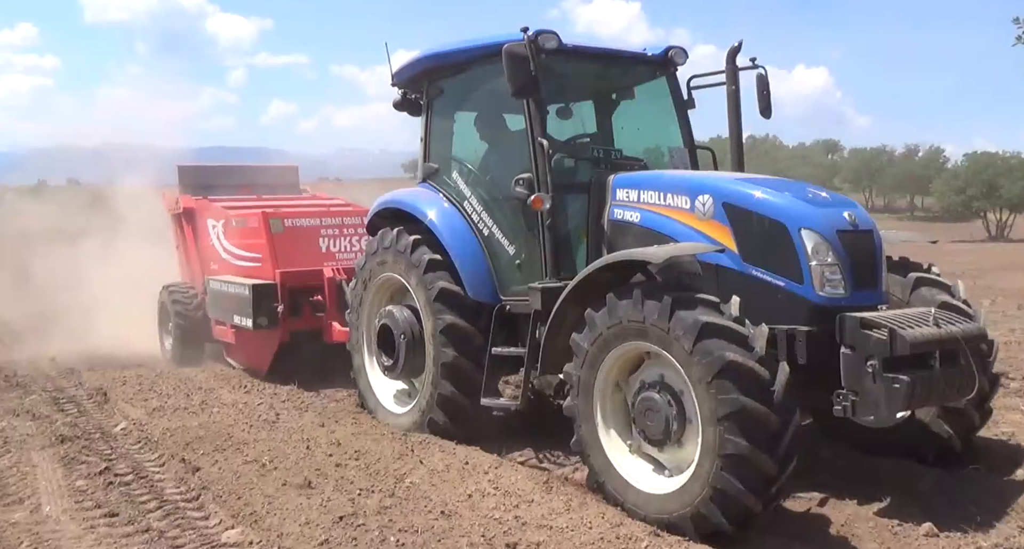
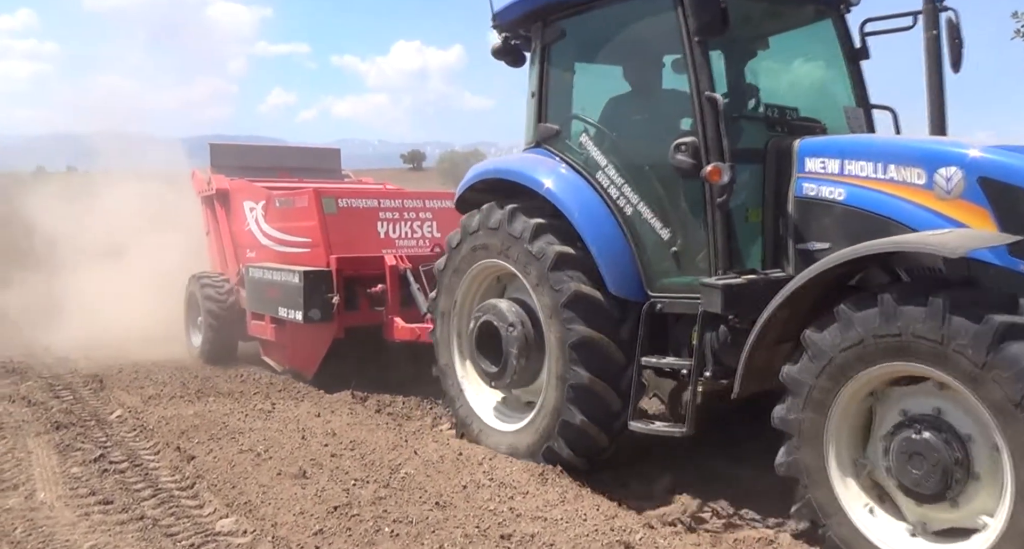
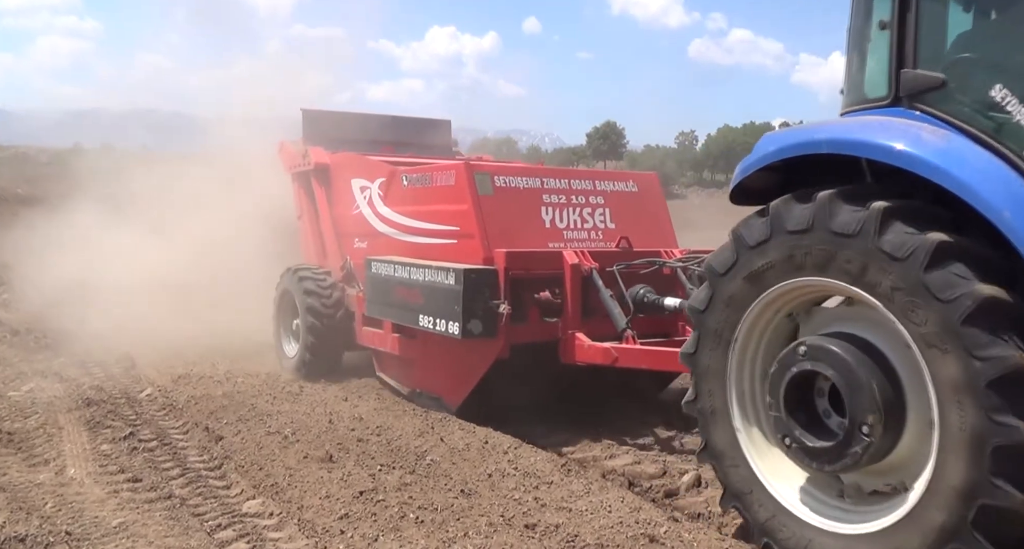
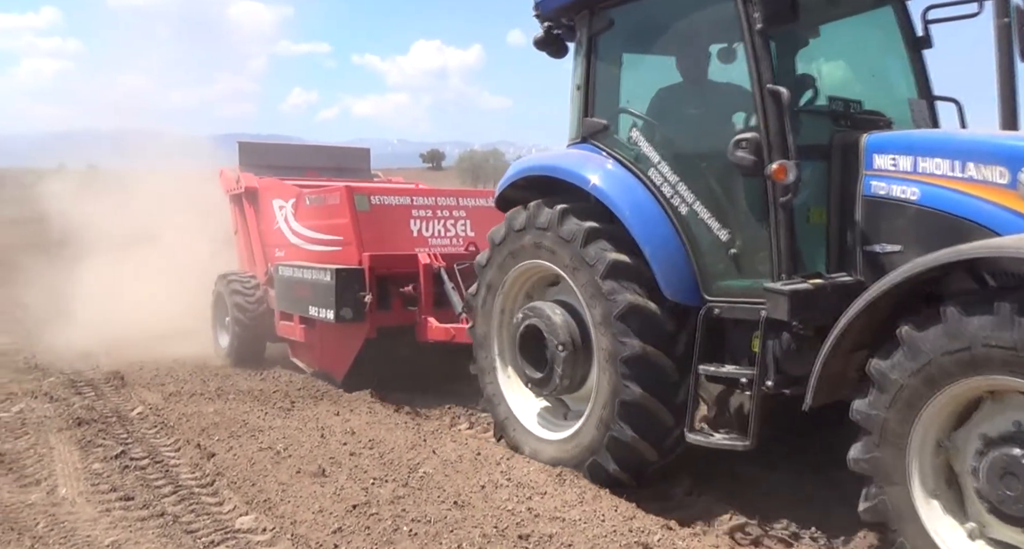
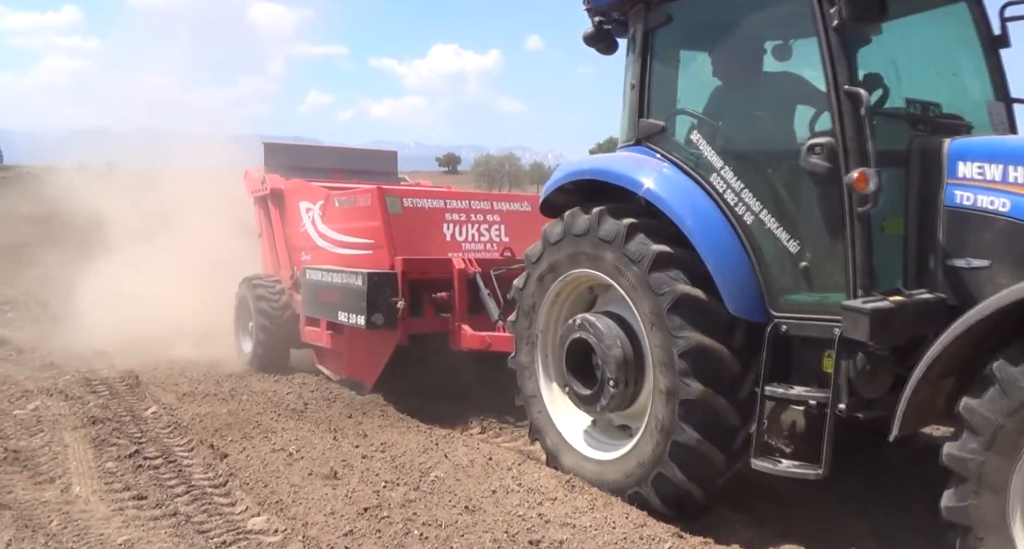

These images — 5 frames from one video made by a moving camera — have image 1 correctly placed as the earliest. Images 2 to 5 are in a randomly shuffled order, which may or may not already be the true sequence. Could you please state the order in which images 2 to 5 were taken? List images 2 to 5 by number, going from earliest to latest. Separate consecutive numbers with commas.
2, 4, 5, 3
